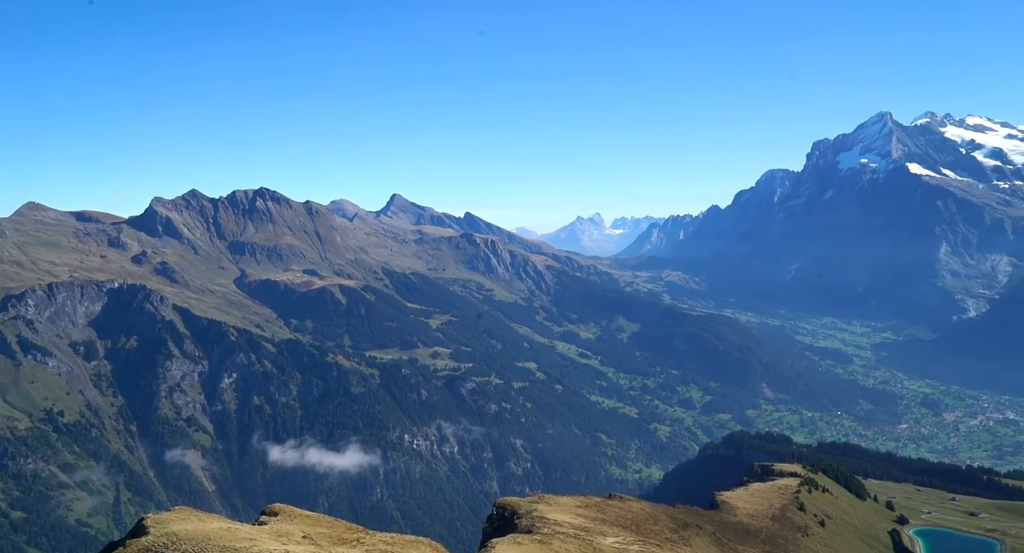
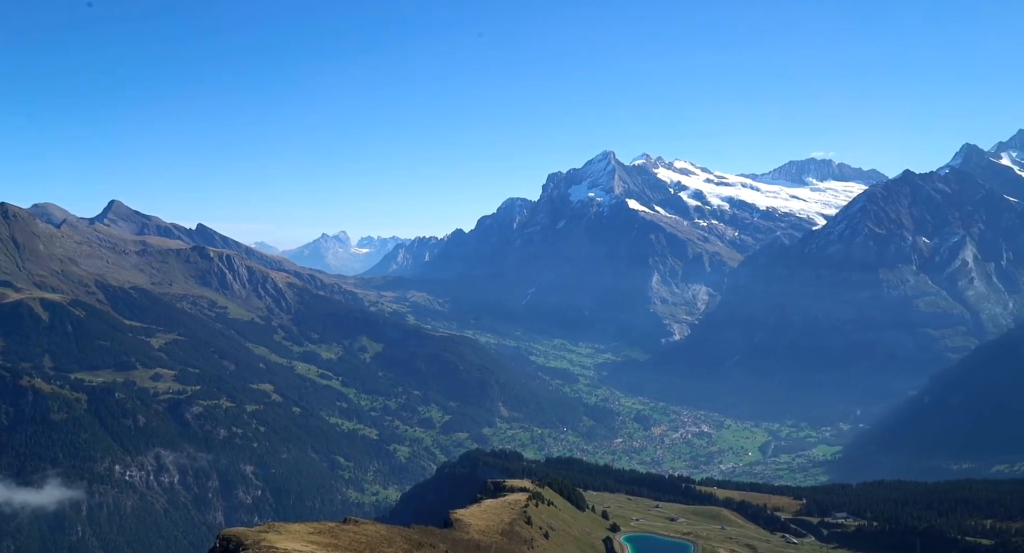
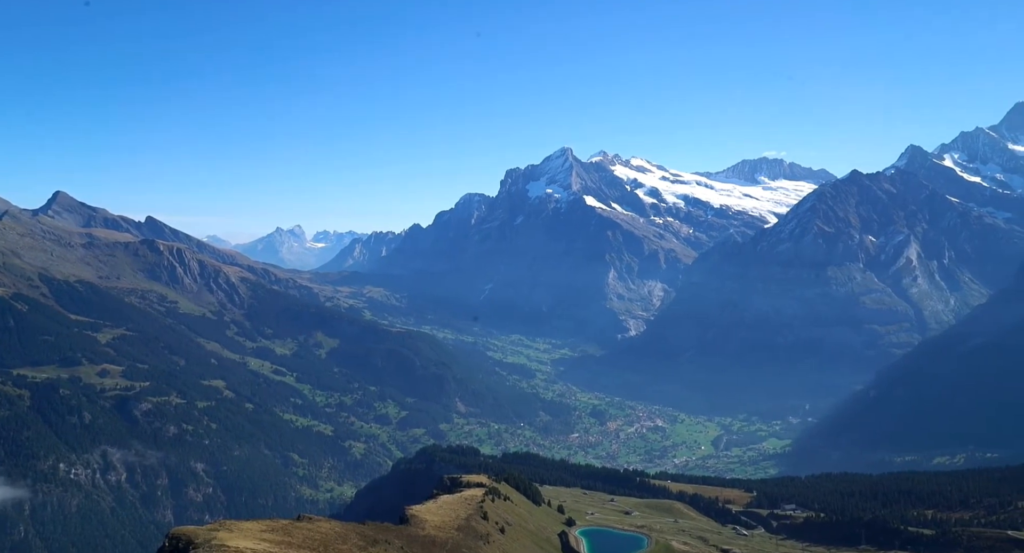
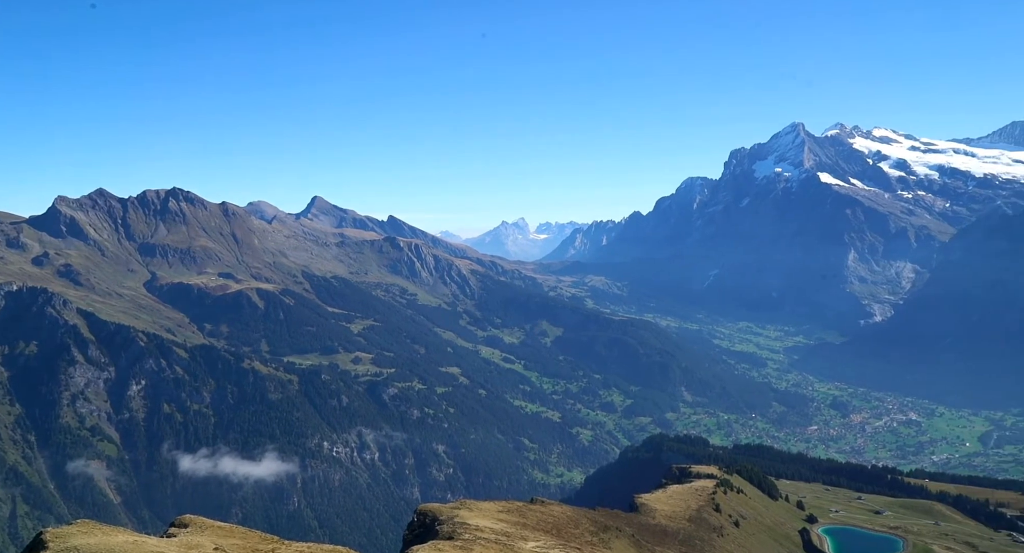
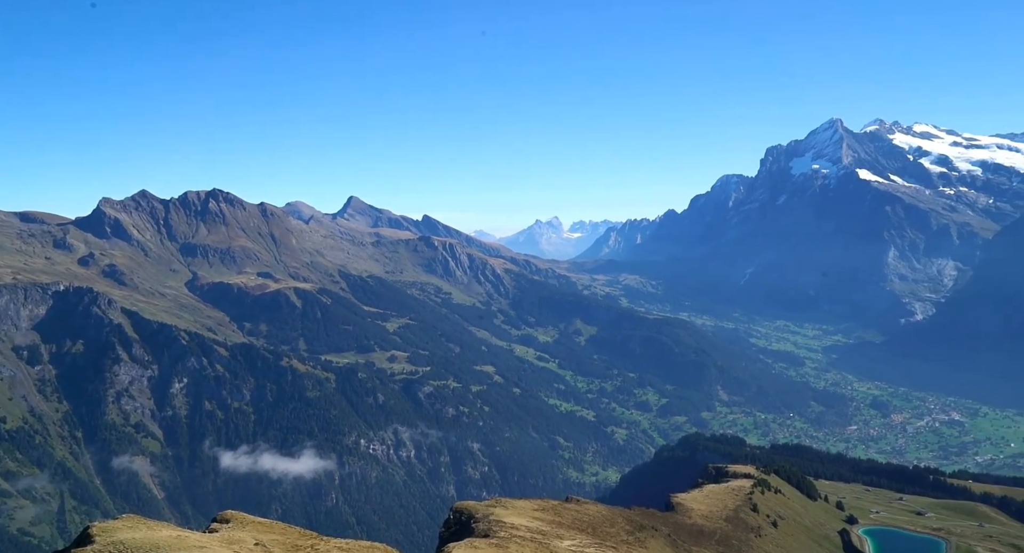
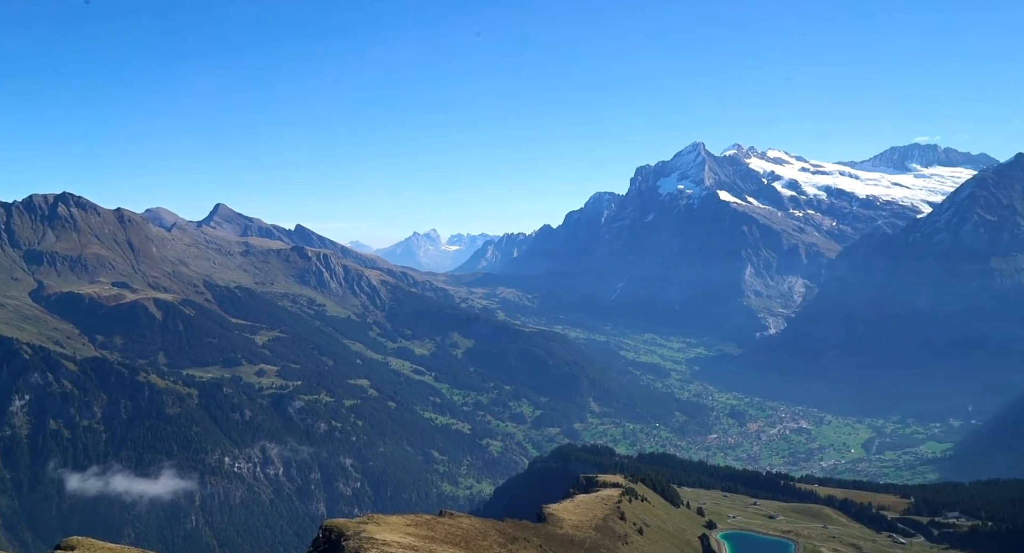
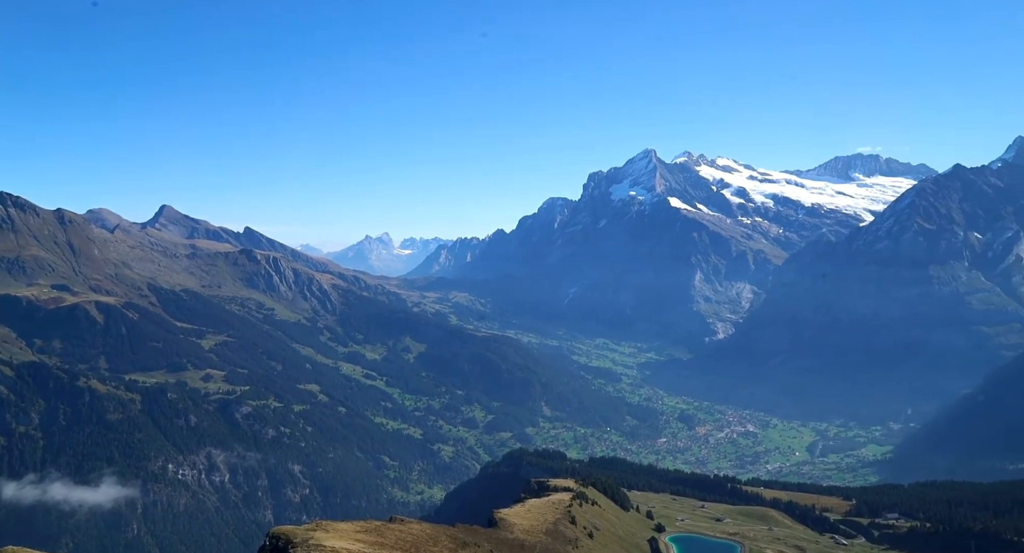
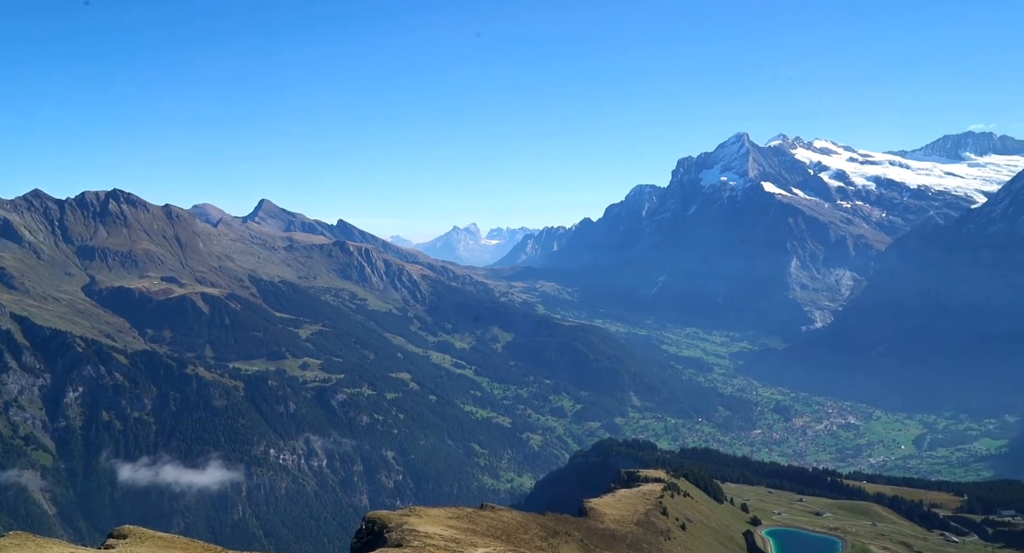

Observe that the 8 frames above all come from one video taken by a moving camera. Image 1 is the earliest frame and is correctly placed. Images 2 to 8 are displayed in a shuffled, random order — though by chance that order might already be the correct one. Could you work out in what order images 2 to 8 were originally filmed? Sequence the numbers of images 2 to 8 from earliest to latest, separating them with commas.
5, 4, 8, 6, 7, 2, 3
